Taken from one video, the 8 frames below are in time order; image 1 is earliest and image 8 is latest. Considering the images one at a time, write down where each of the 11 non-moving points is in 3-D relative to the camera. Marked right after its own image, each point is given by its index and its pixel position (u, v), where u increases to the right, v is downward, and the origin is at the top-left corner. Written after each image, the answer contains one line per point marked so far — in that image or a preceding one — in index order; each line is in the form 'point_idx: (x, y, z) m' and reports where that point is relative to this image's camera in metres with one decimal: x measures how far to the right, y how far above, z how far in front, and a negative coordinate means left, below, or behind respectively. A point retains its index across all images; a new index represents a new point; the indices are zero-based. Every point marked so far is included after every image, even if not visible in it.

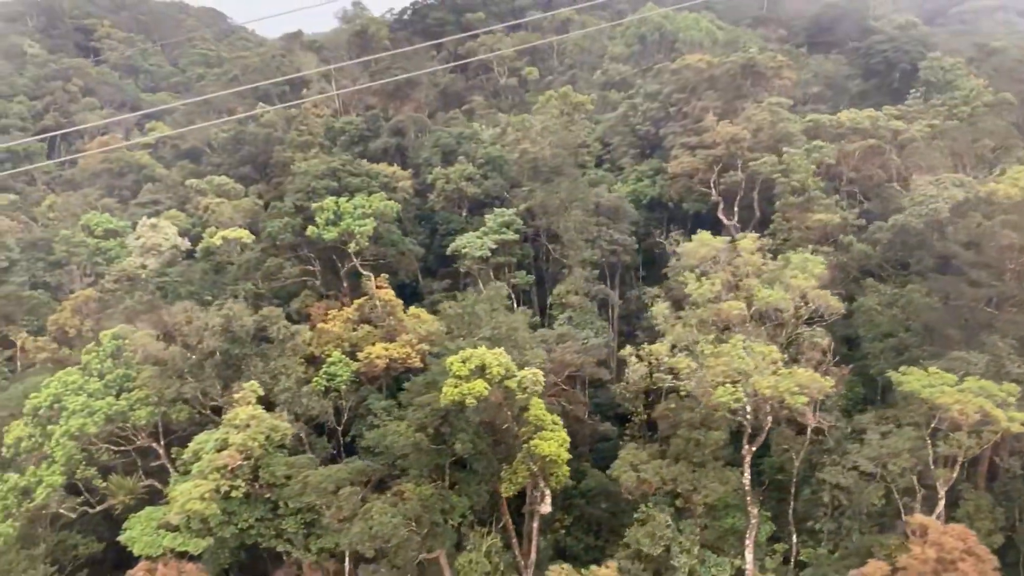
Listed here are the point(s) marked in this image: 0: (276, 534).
0: (-4.5, -4.6, +16.5) m
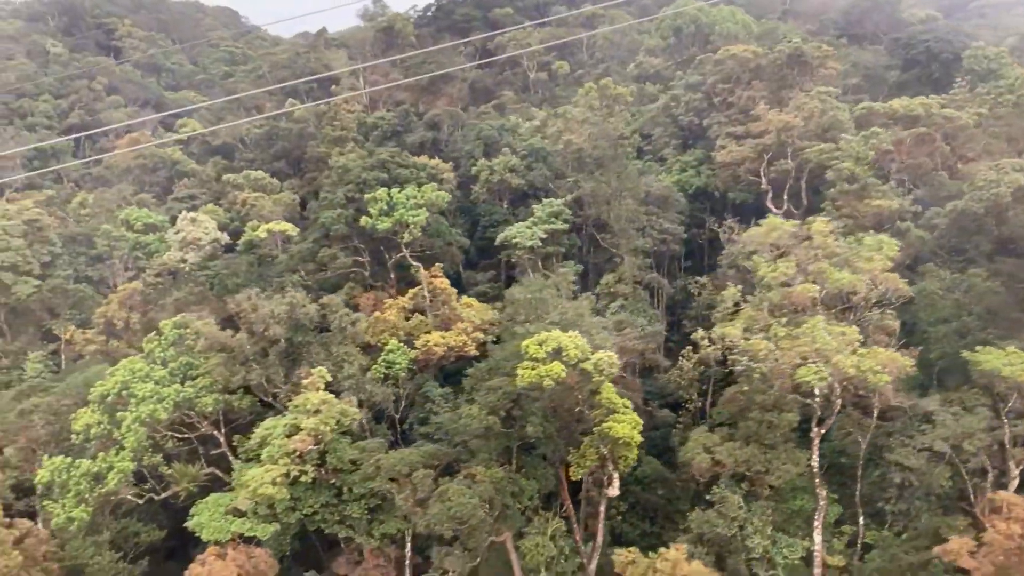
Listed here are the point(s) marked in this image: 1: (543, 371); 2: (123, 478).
0: (-3.3, -4.4, +16.7) m
1: (+0.5, -1.2, +13.0) m
2: (-6.9, -3.4, +15.7) m
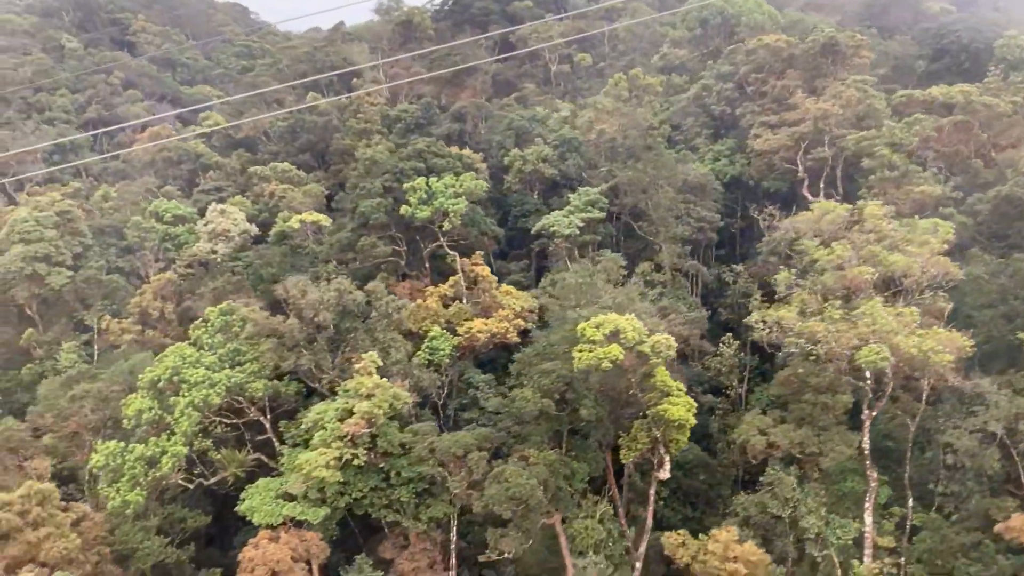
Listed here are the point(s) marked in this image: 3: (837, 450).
0: (-2.4, -4.1, +16.8) m
1: (+1.3, -1.0, +13.2) m
2: (-6.0, -3.1, +15.8) m
3: (+5.0, -2.5, +13.7) m
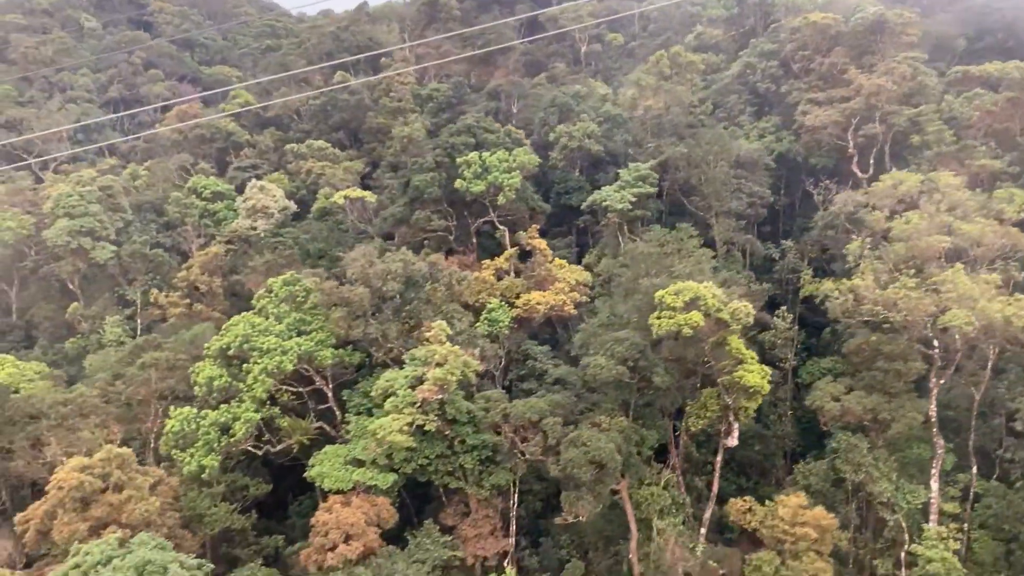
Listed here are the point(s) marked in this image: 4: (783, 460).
0: (-1.2, -3.5, +17.1) m
1: (+2.6, -0.5, +13.4) m
2: (-4.8, -2.6, +16.1) m
3: (+6.3, -2.0, +13.9) m
4: (+5.9, -3.8, +19.3) m
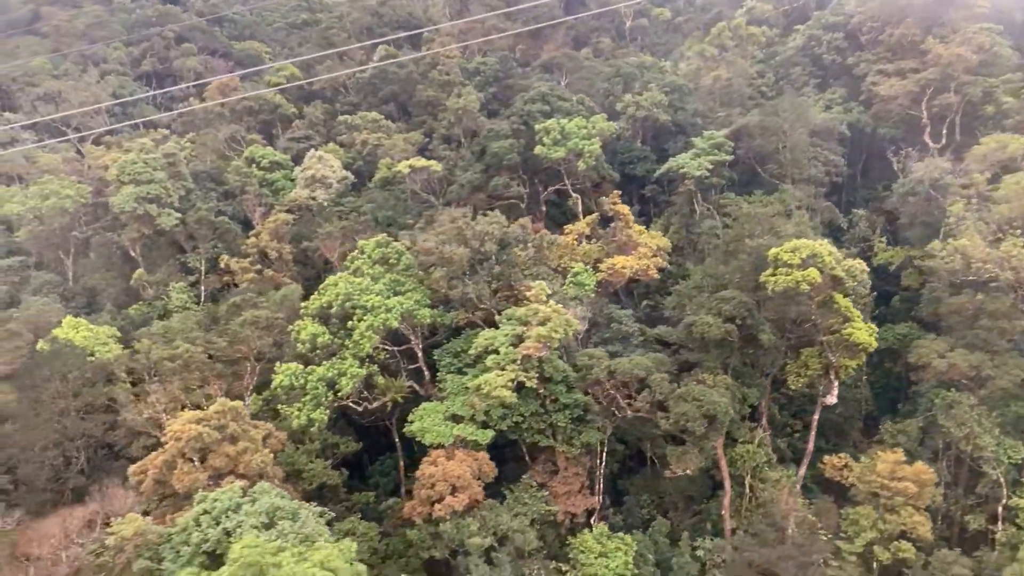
0: (+0.6, -2.8, +17.4) m
1: (+4.4, +0.2, +13.7) m
2: (-2.9, -1.8, +16.4) m
3: (+8.1, -1.4, +14.2) m
4: (+7.7, -3.0, +19.7) m
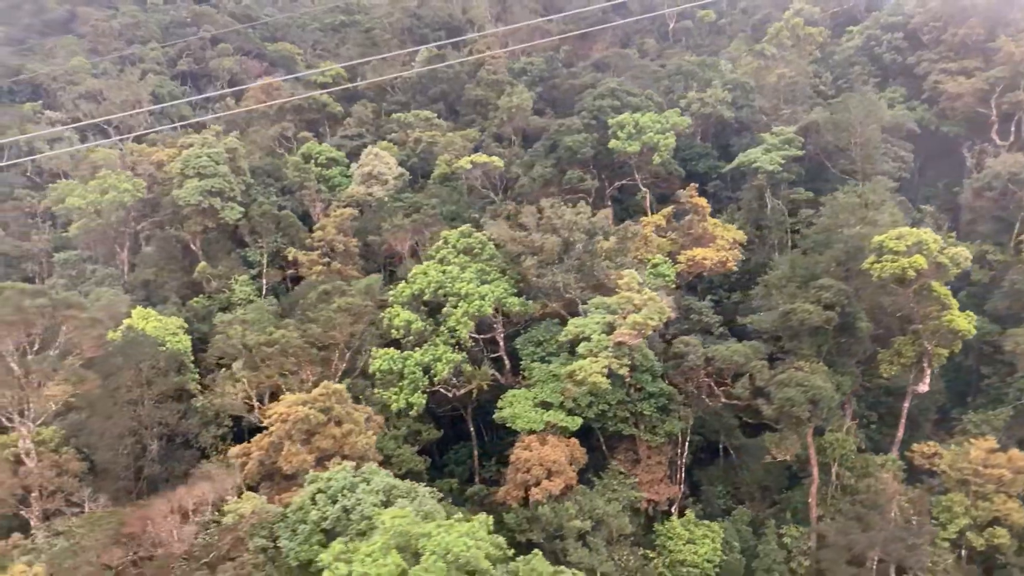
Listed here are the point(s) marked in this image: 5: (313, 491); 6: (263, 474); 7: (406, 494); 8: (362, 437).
0: (+2.4, -2.6, +17.6) m
1: (+6.2, +0.4, +13.9) m
2: (-1.2, -1.6, +16.6) m
3: (+9.8, -1.2, +14.5) m
4: (+9.4, -2.9, +19.8) m
5: (-3.1, -3.2, +13.9) m
6: (-4.3, -3.2, +15.3) m
7: (-1.7, -3.2, +13.8) m
8: (-2.6, -2.6, +15.5) m
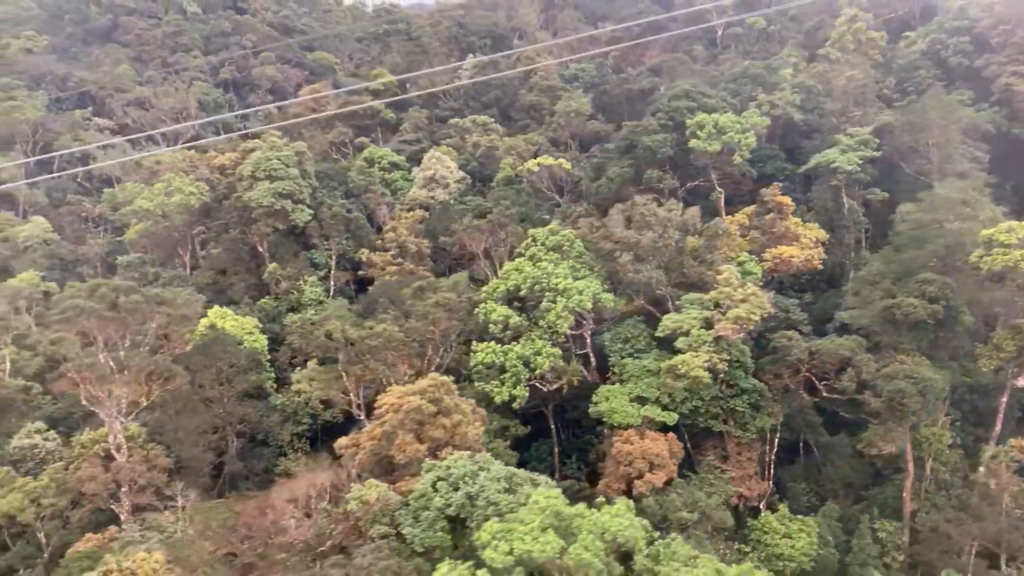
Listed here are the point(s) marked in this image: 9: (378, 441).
0: (+4.3, -2.5, +17.8) m
1: (+8.0, +0.5, +14.1) m
2: (+0.7, -1.5, +16.8) m
3: (+11.7, -1.1, +14.6) m
4: (+11.4, -2.8, +19.9) m
5: (-1.3, -3.0, +14.1) m
6: (-2.4, -3.1, +15.5) m
7: (+0.2, -3.1, +14.0) m
8: (-0.8, -2.5, +15.7) m
9: (-2.3, -2.6, +15.2) m
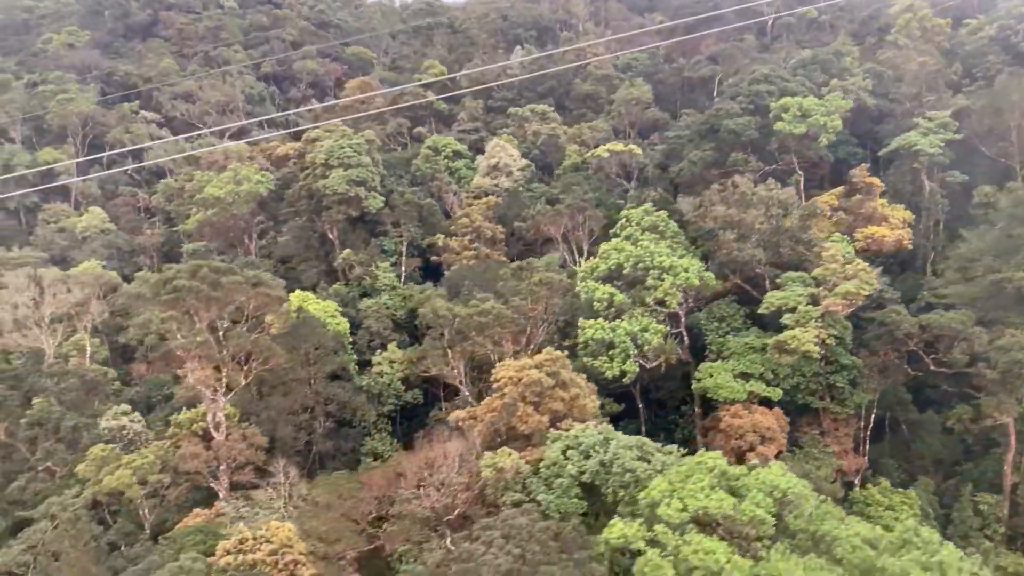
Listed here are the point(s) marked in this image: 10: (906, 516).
0: (+6.4, -2.0, +18.1) m
1: (+10.1, +1.0, +14.3) m
2: (+2.8, -1.0, +17.1) m
3: (+13.8, -0.6, +14.8) m
4: (+13.5, -2.4, +20.2) m
5: (+0.8, -2.6, +14.4) m
6: (-0.3, -2.6, +15.8) m
7: (+2.3, -2.6, +14.3) m
8: (+1.3, -2.1, +16.0) m
9: (-0.2, -2.2, +15.5) m
10: (+7.5, -4.4, +17.0) m
